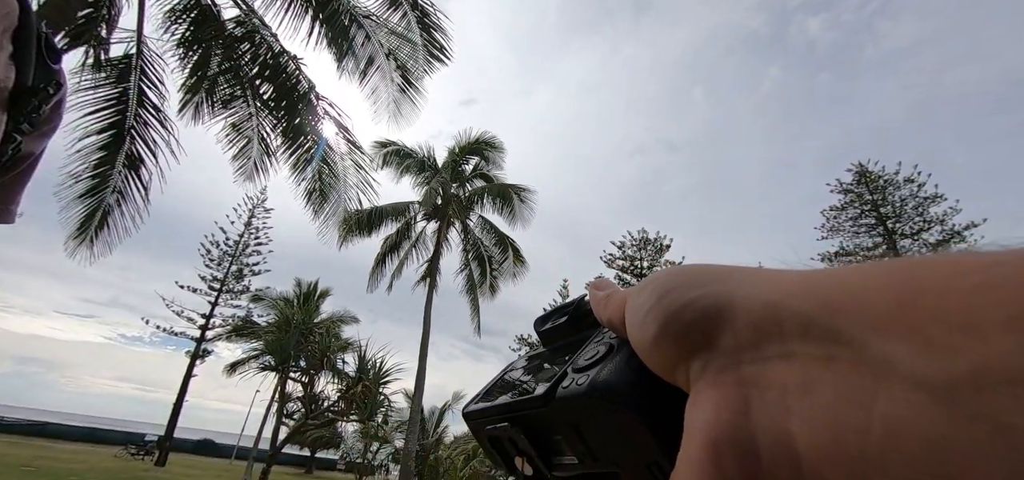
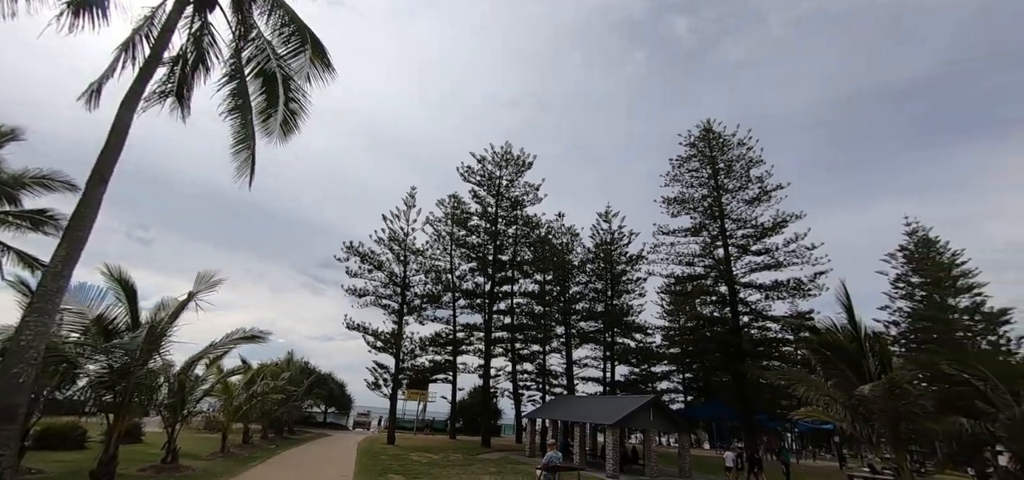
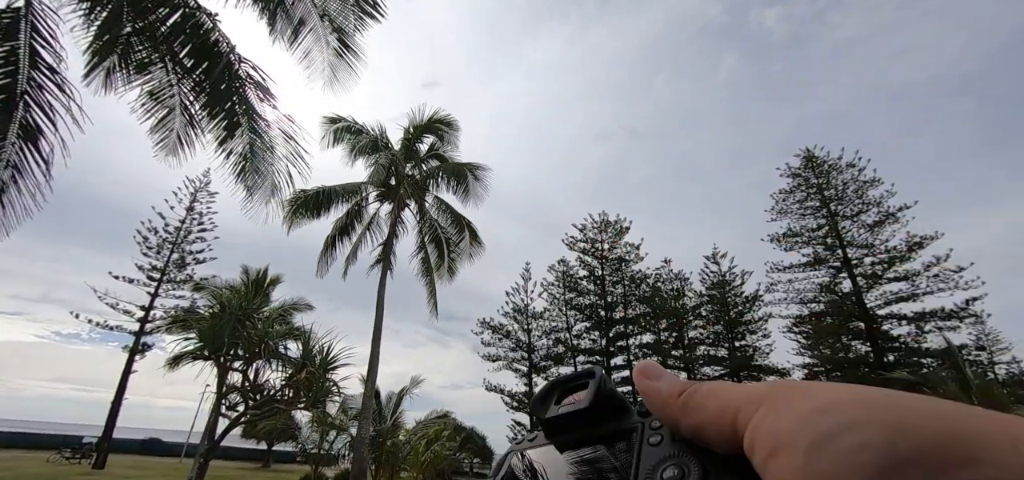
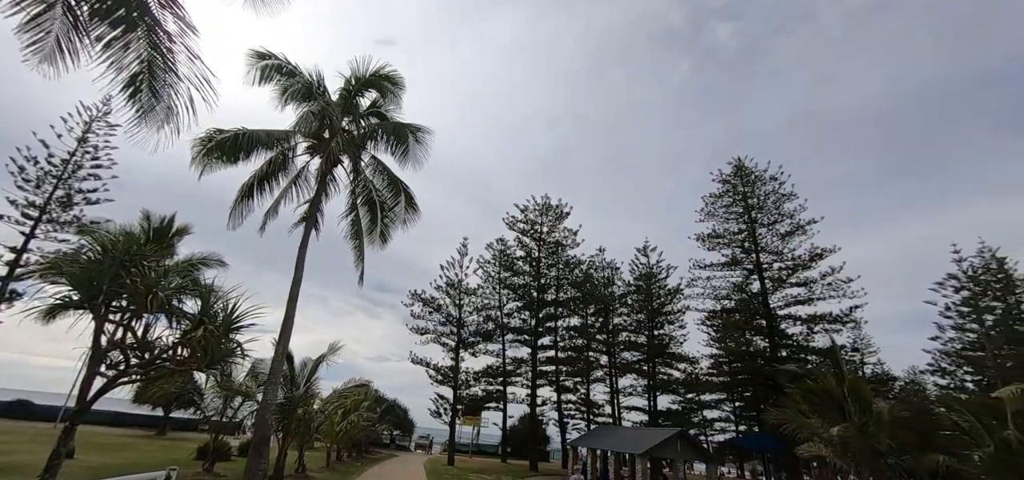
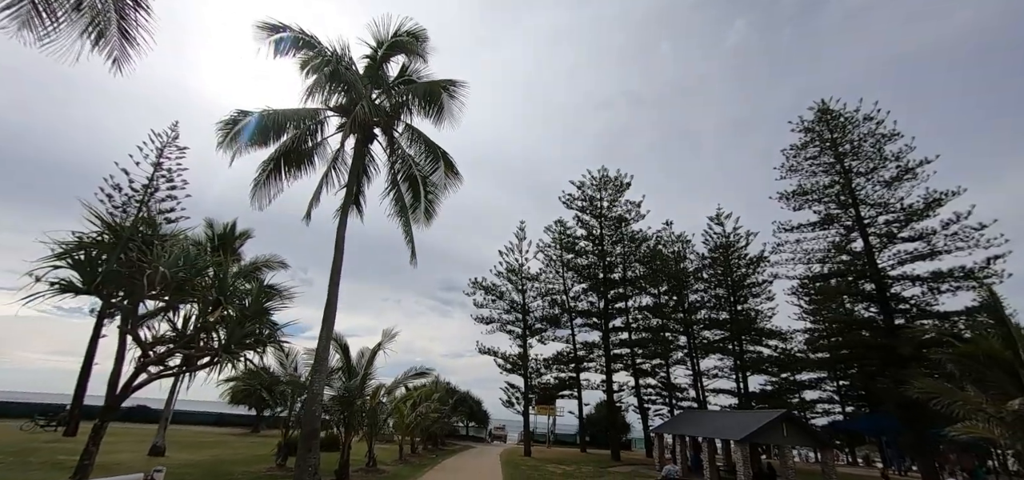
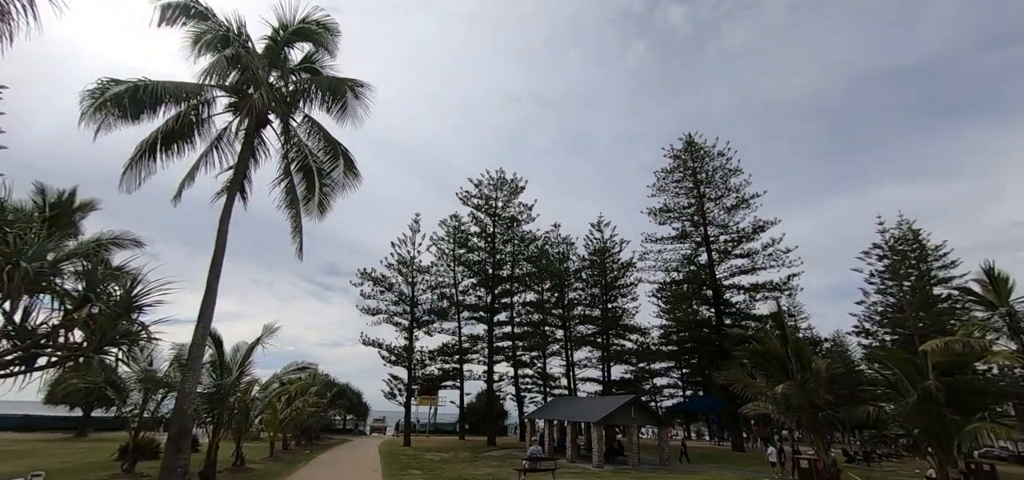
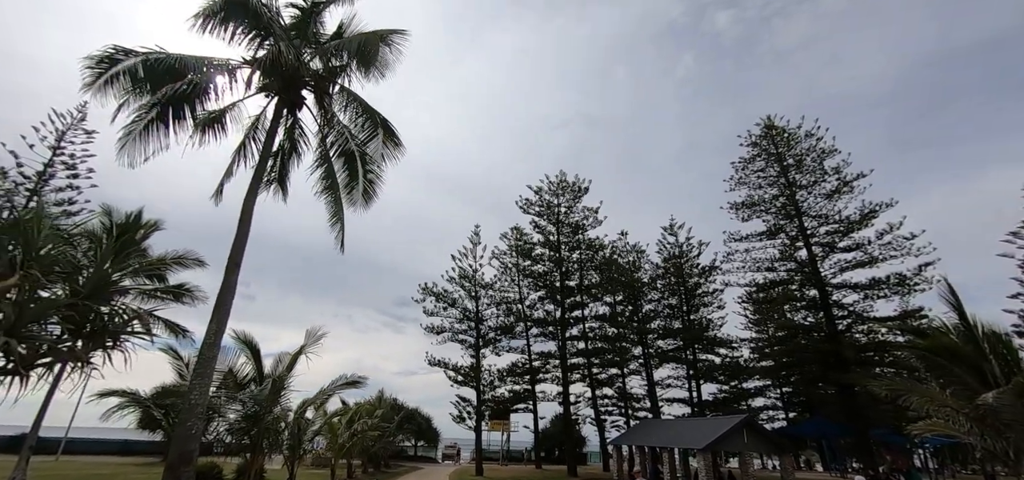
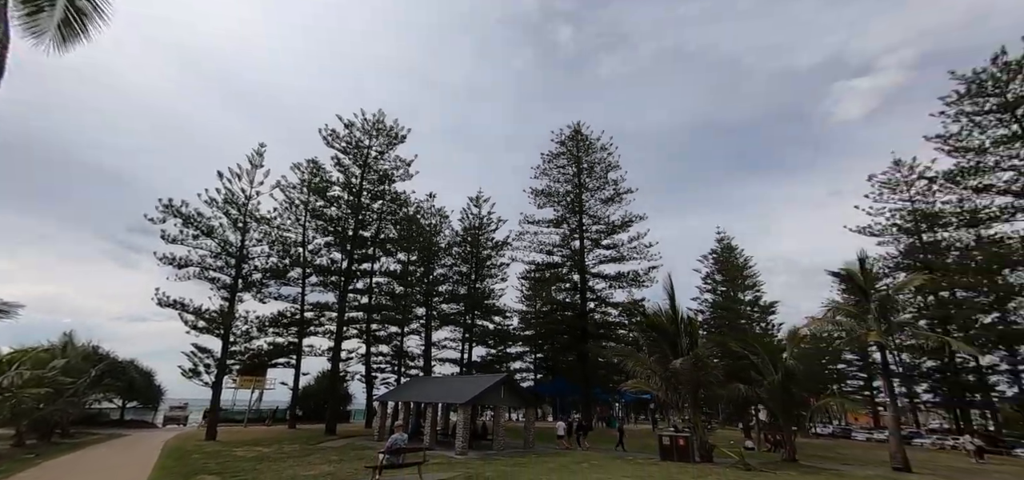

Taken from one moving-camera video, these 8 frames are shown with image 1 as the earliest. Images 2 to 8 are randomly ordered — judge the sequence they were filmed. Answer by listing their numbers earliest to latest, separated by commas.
3, 4, 6, 5, 7, 2, 8
